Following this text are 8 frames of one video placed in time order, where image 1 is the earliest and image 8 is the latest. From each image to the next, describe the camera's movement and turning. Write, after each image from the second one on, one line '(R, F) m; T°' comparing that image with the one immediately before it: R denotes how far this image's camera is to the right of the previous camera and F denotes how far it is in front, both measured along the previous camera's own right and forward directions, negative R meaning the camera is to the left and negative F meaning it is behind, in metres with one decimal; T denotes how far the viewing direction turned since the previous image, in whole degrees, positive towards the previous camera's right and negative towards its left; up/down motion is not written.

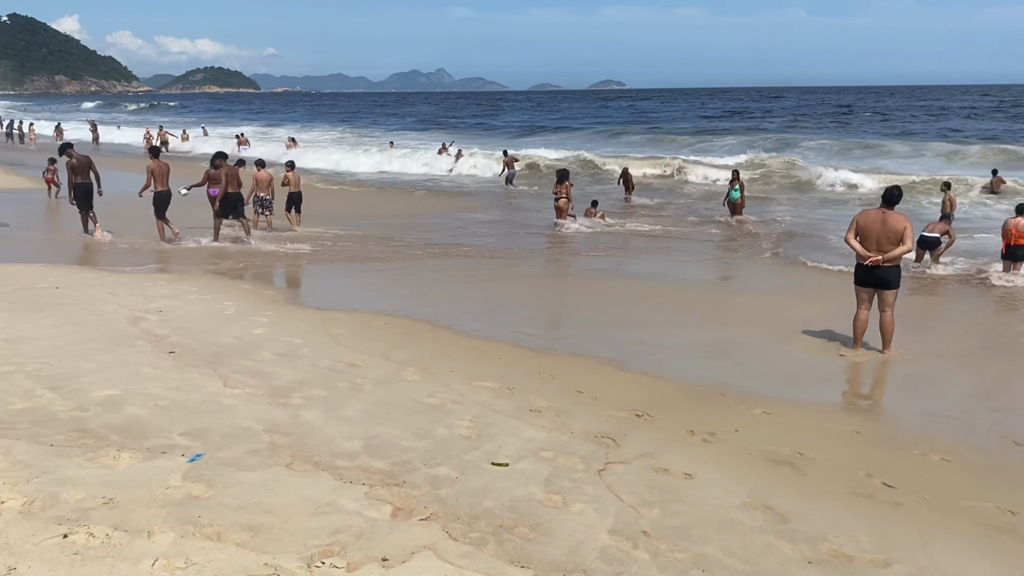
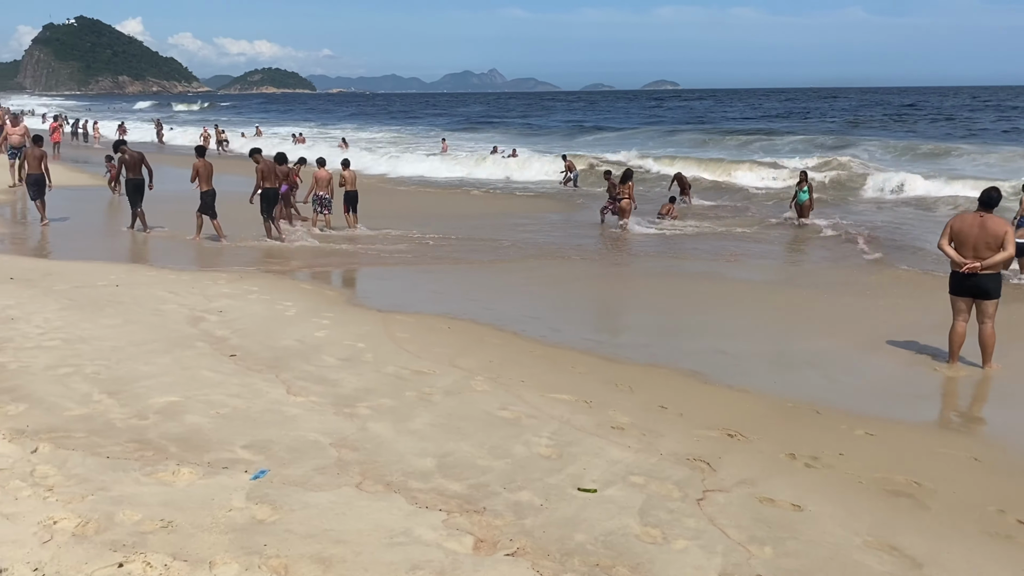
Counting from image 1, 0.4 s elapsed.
(-0.2, +0.3) m; -3°
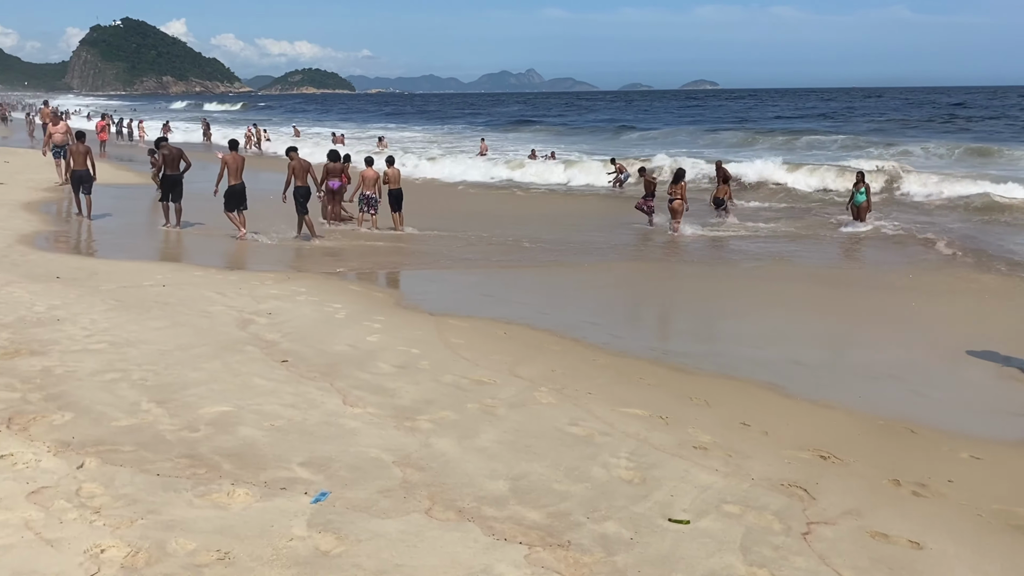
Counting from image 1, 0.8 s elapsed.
(-0.2, +0.3) m; -2°
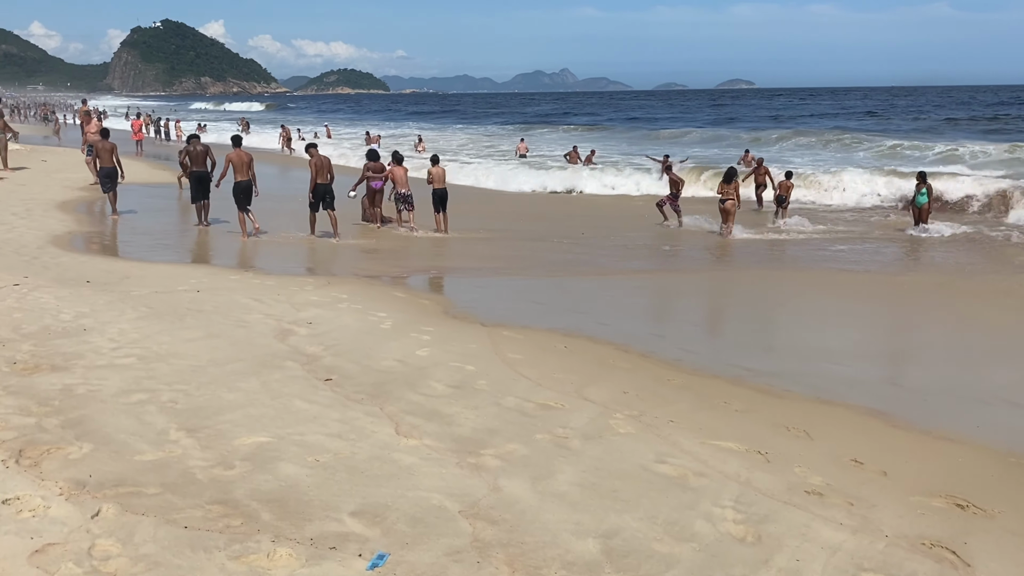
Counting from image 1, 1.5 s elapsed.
(-0.2, +0.5) m; -2°
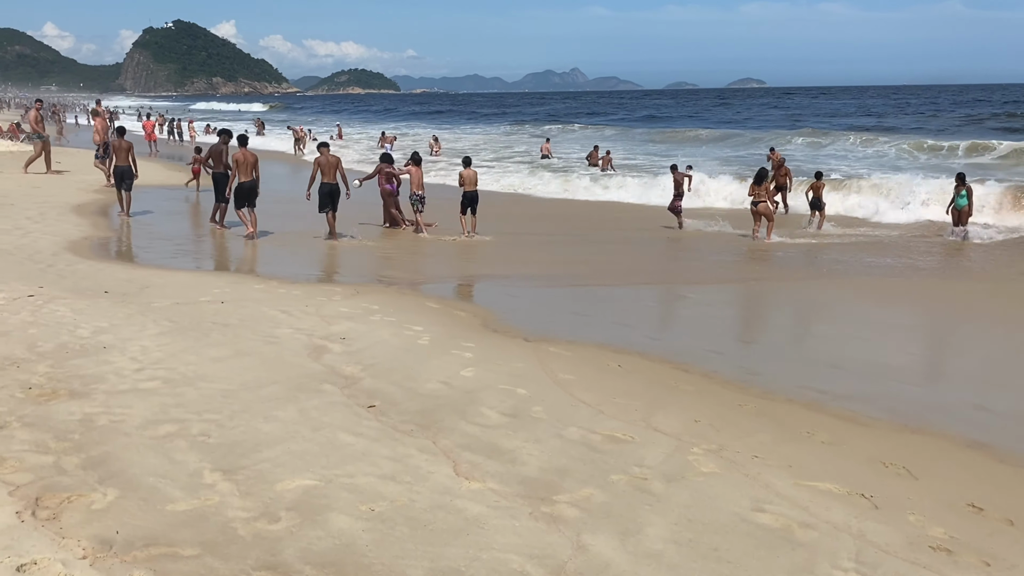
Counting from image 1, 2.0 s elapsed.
(-0.2, +0.4) m; -1°
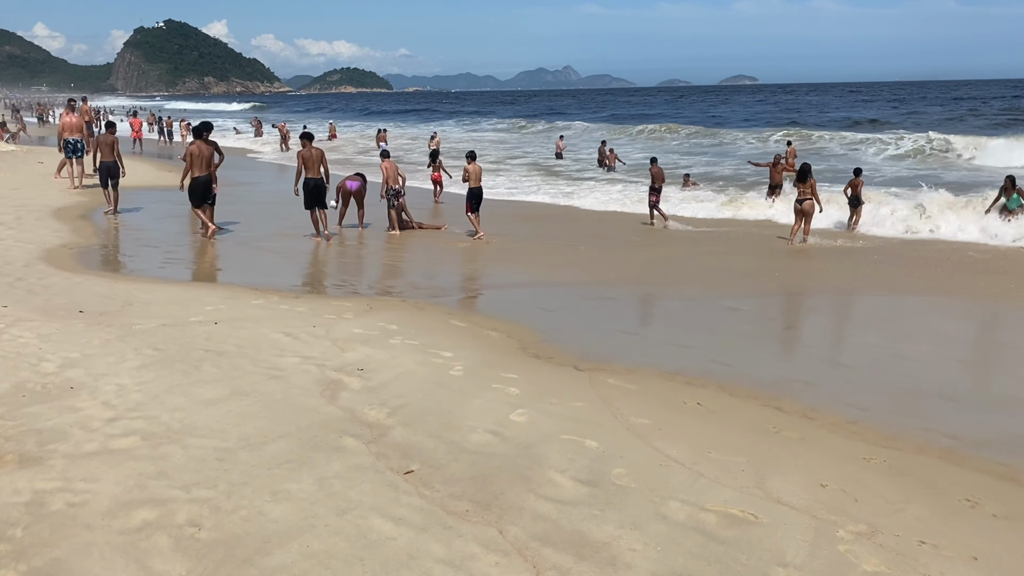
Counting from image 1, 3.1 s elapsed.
(-0.3, +0.9) m; 0°
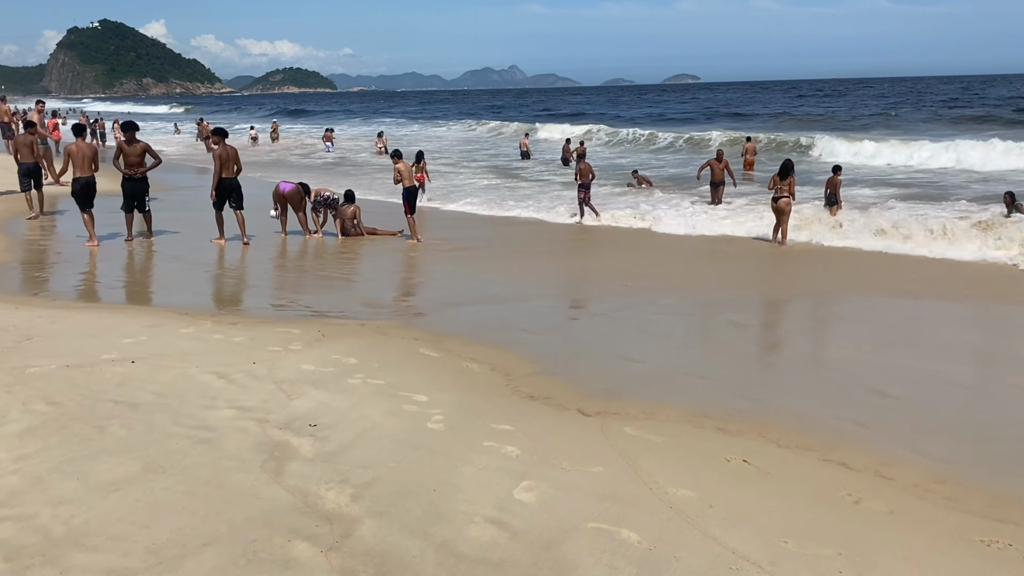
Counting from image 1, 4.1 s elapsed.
(-0.2, +0.9) m; +3°
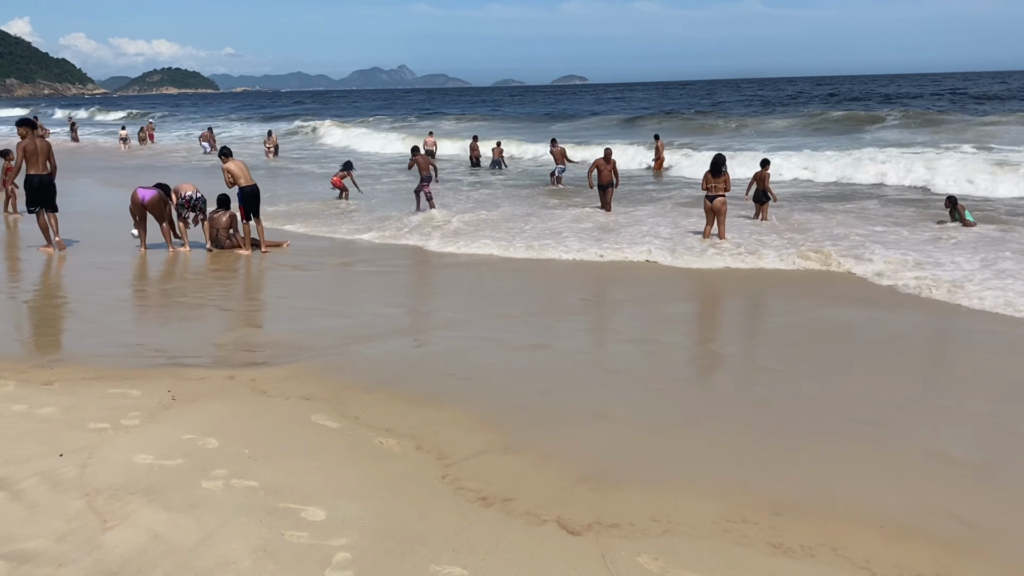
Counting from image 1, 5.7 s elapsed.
(-0.1, +1.4) m; +7°
